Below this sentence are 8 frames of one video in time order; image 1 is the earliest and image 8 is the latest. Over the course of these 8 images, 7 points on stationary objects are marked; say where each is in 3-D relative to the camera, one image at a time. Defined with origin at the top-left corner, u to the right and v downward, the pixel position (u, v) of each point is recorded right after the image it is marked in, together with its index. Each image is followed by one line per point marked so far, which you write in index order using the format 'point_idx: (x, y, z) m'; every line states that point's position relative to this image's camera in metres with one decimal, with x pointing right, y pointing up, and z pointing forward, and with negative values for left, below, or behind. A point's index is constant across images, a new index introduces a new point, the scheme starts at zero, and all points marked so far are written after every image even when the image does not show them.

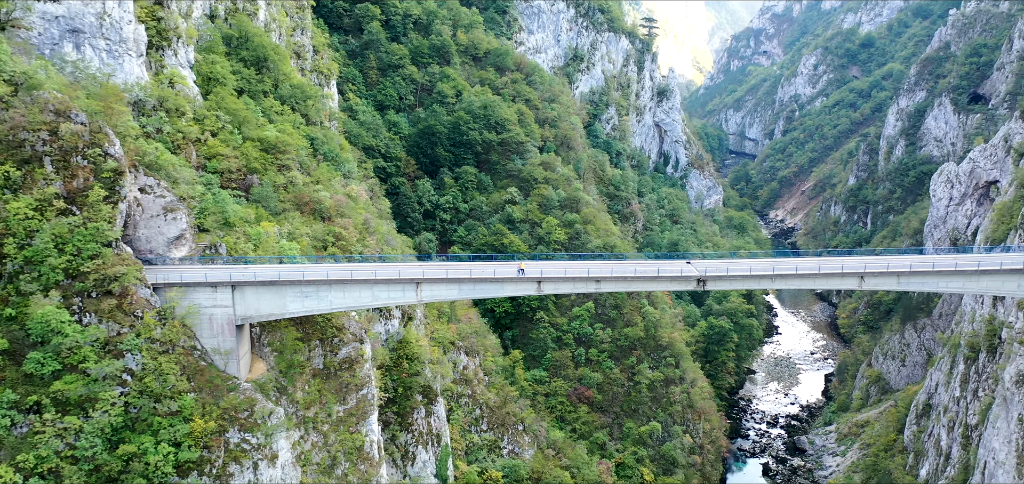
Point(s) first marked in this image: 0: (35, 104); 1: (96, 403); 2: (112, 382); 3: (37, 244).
0: (-8.4, +2.3, +15.4) m
1: (-6.7, -2.6, +13.6) m
2: (-6.6, -2.3, +13.9) m
3: (-7.8, 0.0, +14.0) m
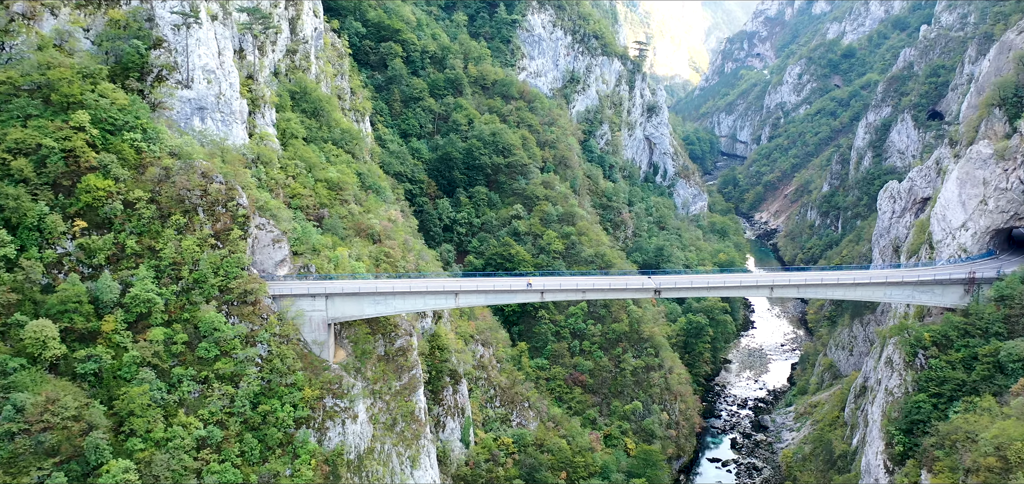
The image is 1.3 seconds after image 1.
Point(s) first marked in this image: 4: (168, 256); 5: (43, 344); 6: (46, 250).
0: (-8.1, +1.7, +21.8) m
1: (-6.4, -3.3, +19.9) m
2: (-6.3, -2.9, +20.2) m
3: (-7.5, -0.7, +20.4) m
4: (-8.1, -0.3, +20.0) m
5: (-9.6, -2.1, +17.0) m
6: (-10.3, -0.1, +18.4) m
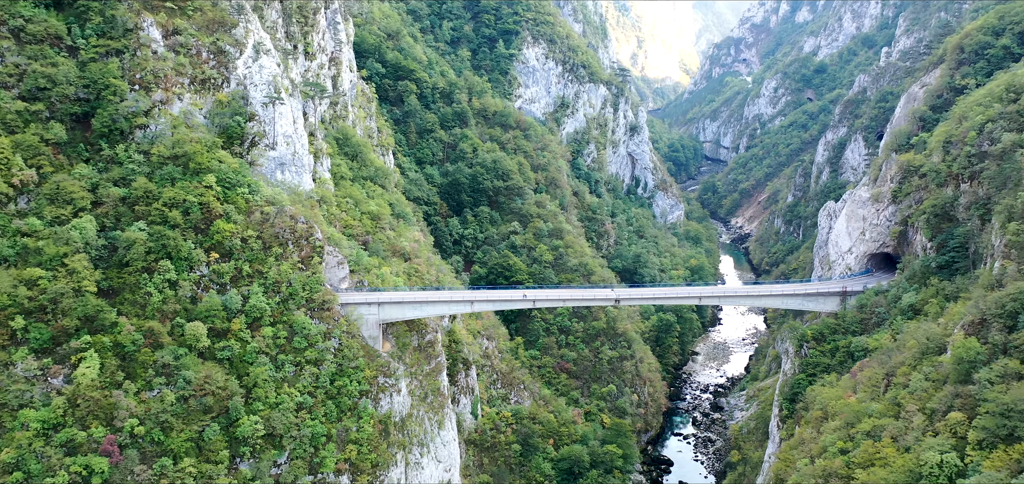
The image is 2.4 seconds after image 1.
0: (-8.1, +0.9, +30.1) m
1: (-6.4, -4.1, +28.3) m
2: (-6.3, -3.8, +28.6) m
3: (-7.5, -1.5, +28.7) m
4: (-8.1, -1.2, +28.3) m
5: (-9.6, -3.0, +25.4) m
6: (-10.3, -1.0, +26.7) m
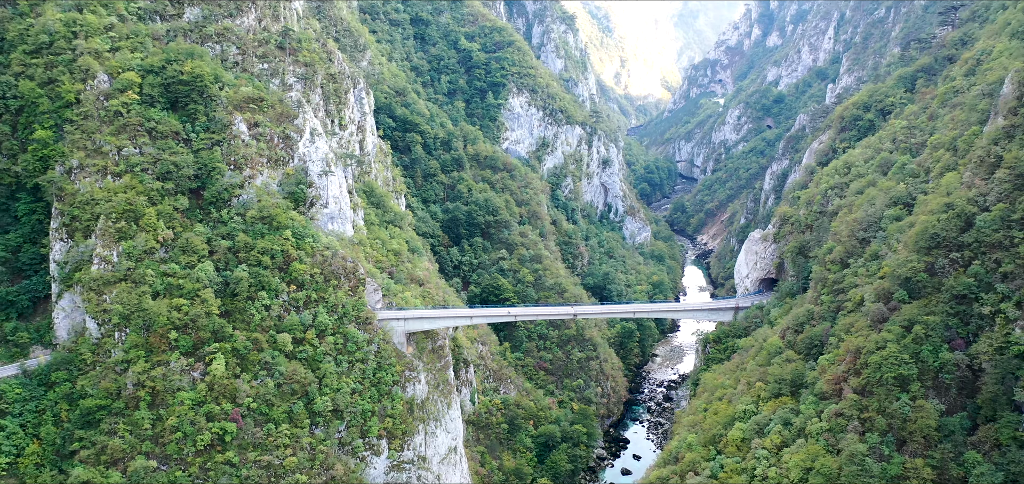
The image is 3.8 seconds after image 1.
0: (-8.7, -0.8, +42.1) m
1: (-7.0, -5.8, +40.3) m
2: (-6.9, -5.4, +40.6) m
3: (-8.1, -3.2, +40.7) m
4: (-8.7, -2.8, +40.3) m
5: (-10.1, -4.6, +37.3) m
6: (-10.9, -2.6, +38.7) m
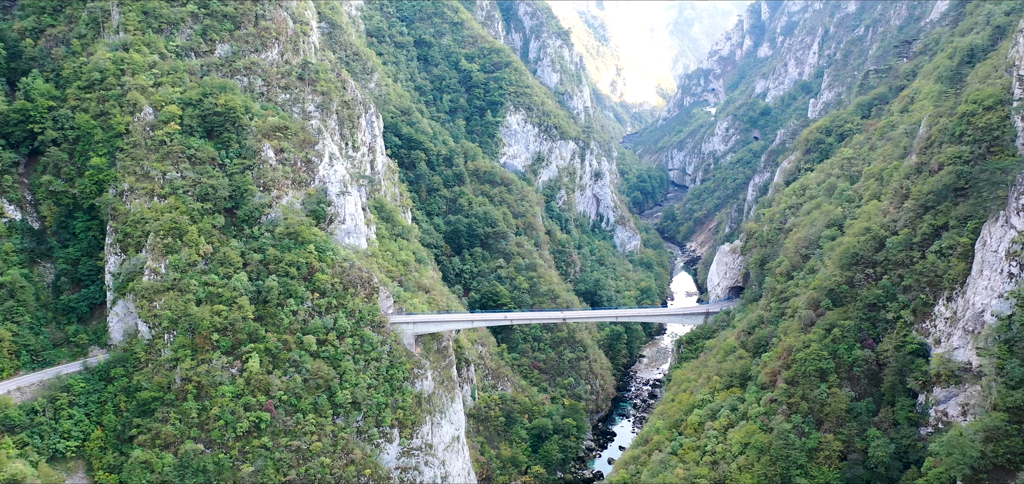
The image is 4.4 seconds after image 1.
0: (-8.9, -1.5, +47.6) m
1: (-7.2, -6.5, +45.8) m
2: (-7.1, -6.1, +46.1) m
3: (-8.3, -3.9, +46.2) m
4: (-8.9, -3.6, +45.8) m
5: (-10.3, -5.3, +42.8) m
6: (-11.1, -3.4, +44.2) m
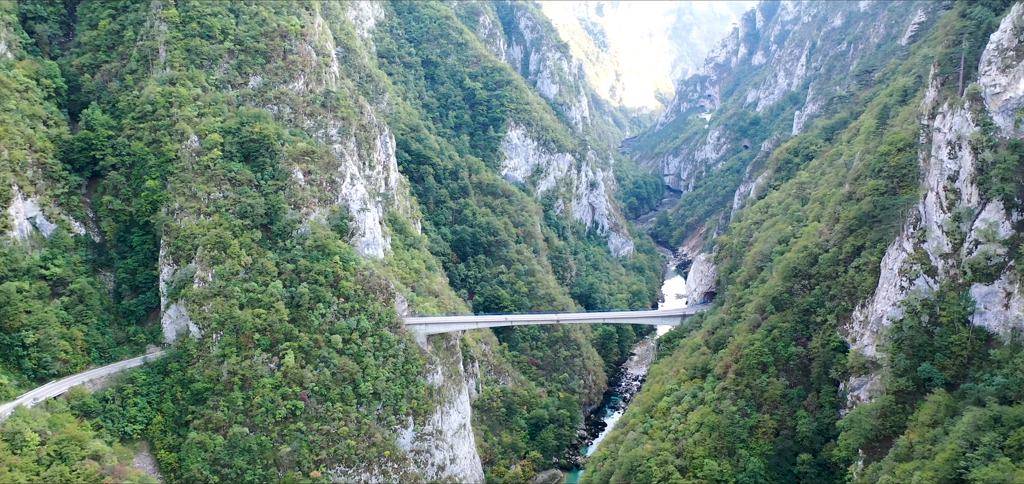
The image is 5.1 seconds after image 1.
0: (-8.9, -2.3, +54.2) m
1: (-7.2, -7.2, +52.4) m
2: (-7.1, -6.9, +52.7) m
3: (-8.3, -4.6, +52.8) m
4: (-8.9, -4.3, +52.4) m
5: (-10.4, -6.0, +49.5) m
6: (-11.1, -4.1, +50.8) m
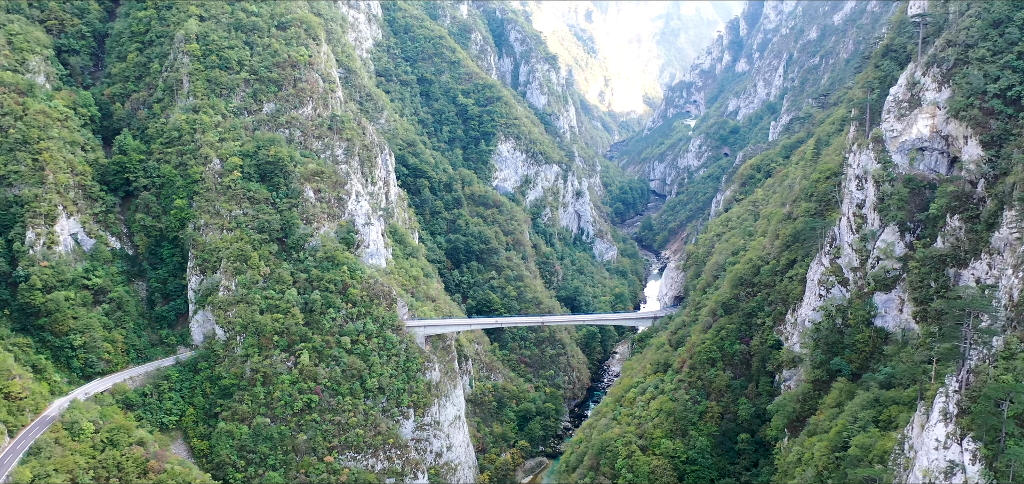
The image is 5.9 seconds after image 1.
0: (-9.7, -3.1, +60.6) m
1: (-8.0, -8.0, +58.7) m
2: (-7.9, -7.7, +59.1) m
3: (-9.1, -5.4, +59.2) m
4: (-9.7, -5.1, +58.8) m
5: (-11.1, -6.9, +55.8) m
6: (-11.8, -4.9, +57.2) m
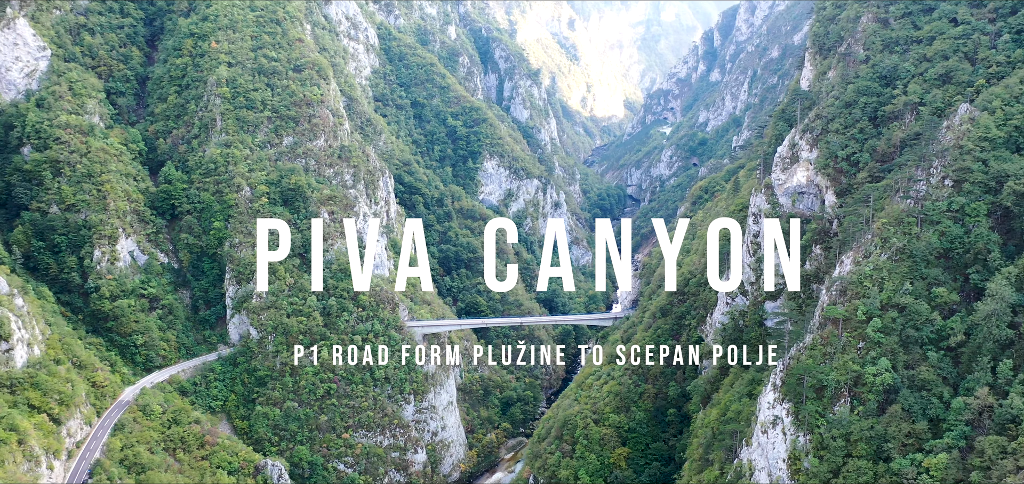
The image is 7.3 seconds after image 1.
0: (-11.2, -4.3, +72.1) m
1: (-9.3, -9.2, +70.3) m
2: (-9.2, -8.9, +70.7) m
3: (-10.5, -6.6, +70.7) m
4: (-11.1, -6.3, +70.3) m
5: (-12.4, -8.1, +67.3) m
6: (-13.2, -6.1, +68.7) m
